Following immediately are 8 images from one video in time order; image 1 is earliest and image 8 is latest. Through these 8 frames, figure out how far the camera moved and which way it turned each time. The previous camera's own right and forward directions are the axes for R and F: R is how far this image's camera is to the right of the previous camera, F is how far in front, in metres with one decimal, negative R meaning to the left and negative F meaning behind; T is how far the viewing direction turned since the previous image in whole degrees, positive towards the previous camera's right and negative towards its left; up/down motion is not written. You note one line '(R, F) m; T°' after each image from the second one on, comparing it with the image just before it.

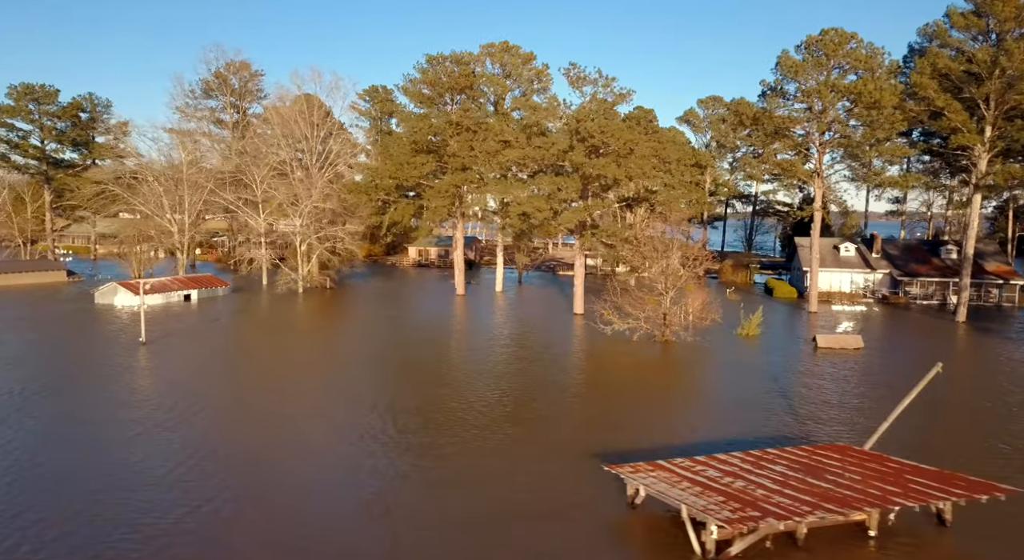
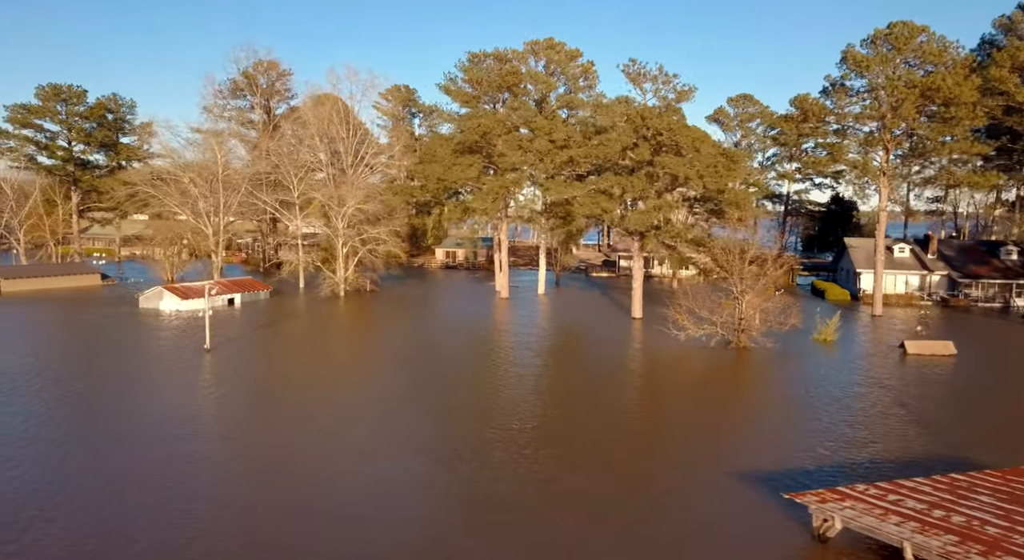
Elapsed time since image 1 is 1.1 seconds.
(-2.1, +1.0) m; -1°
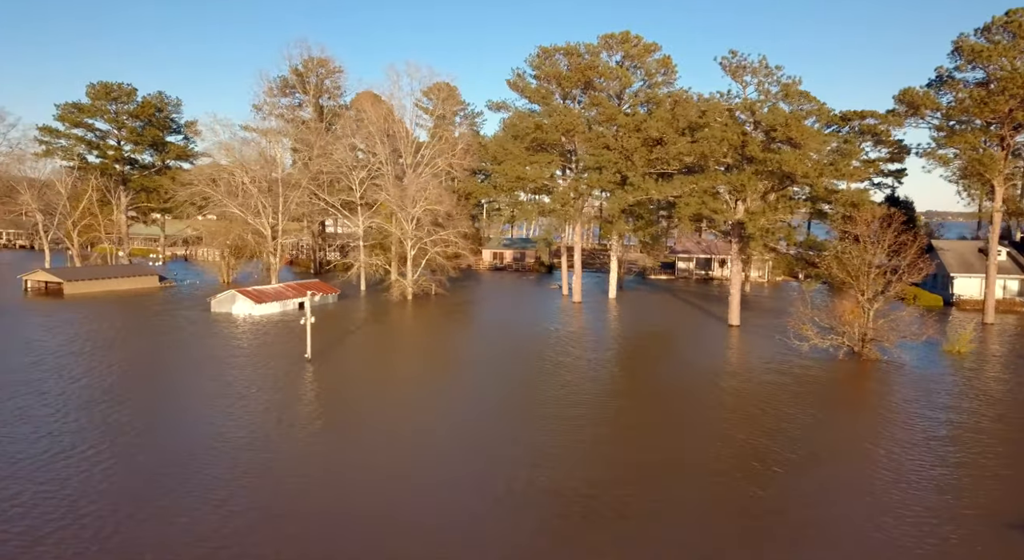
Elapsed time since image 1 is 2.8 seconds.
(-2.8, +1.6) m; -1°
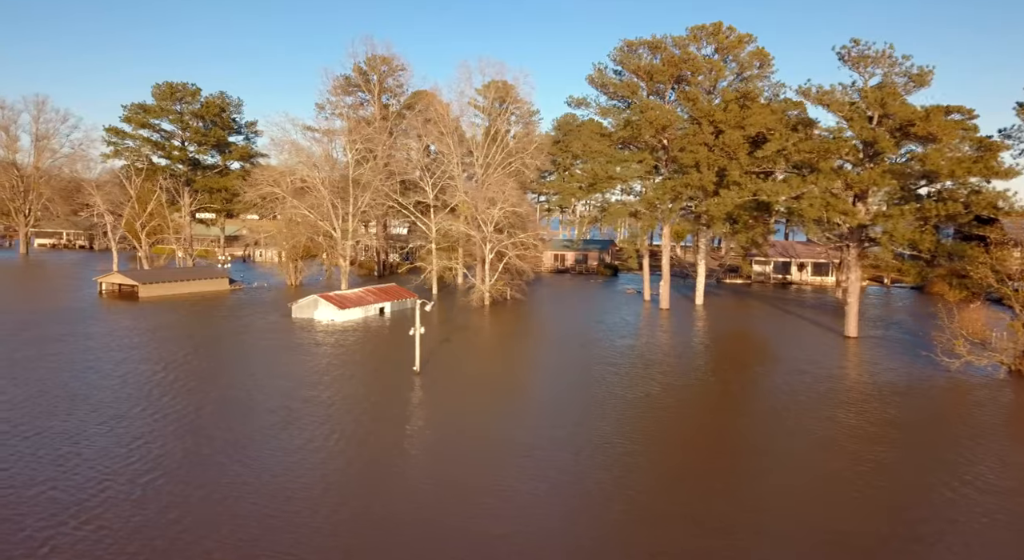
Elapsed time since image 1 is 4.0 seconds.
(-2.3, +1.7) m; -3°
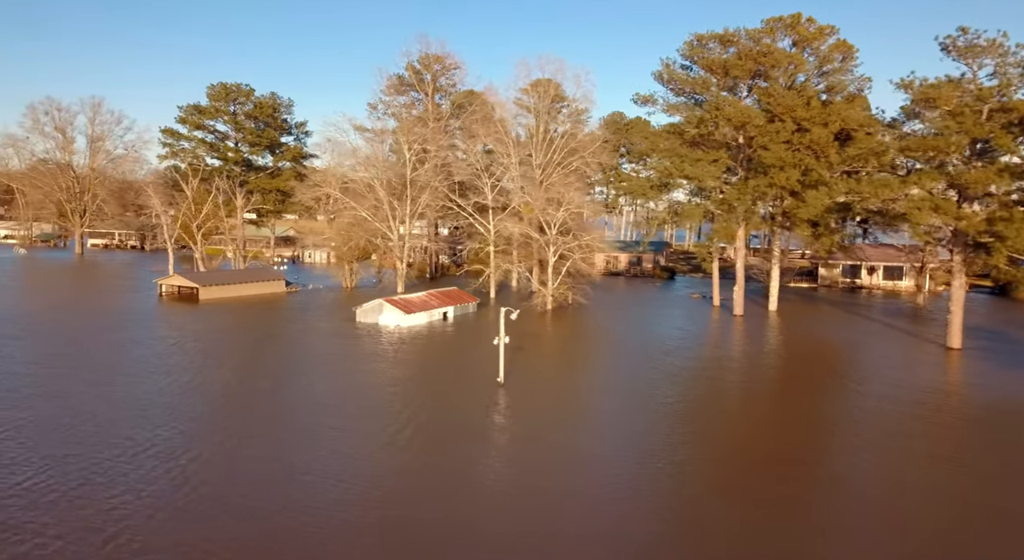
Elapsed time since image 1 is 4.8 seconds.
(-1.4, +1.3) m; -3°
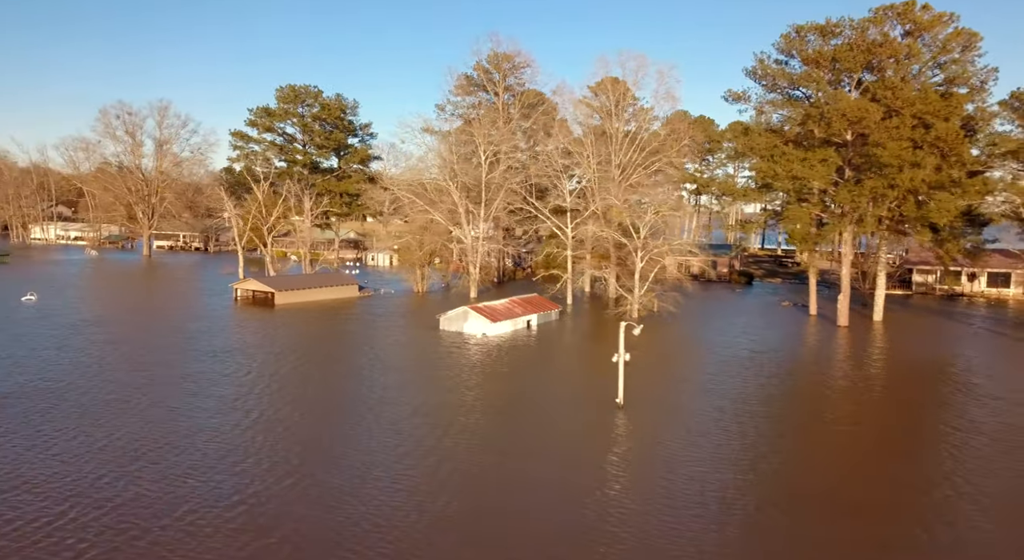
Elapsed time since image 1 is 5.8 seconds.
(-1.7, +1.7) m; -4°
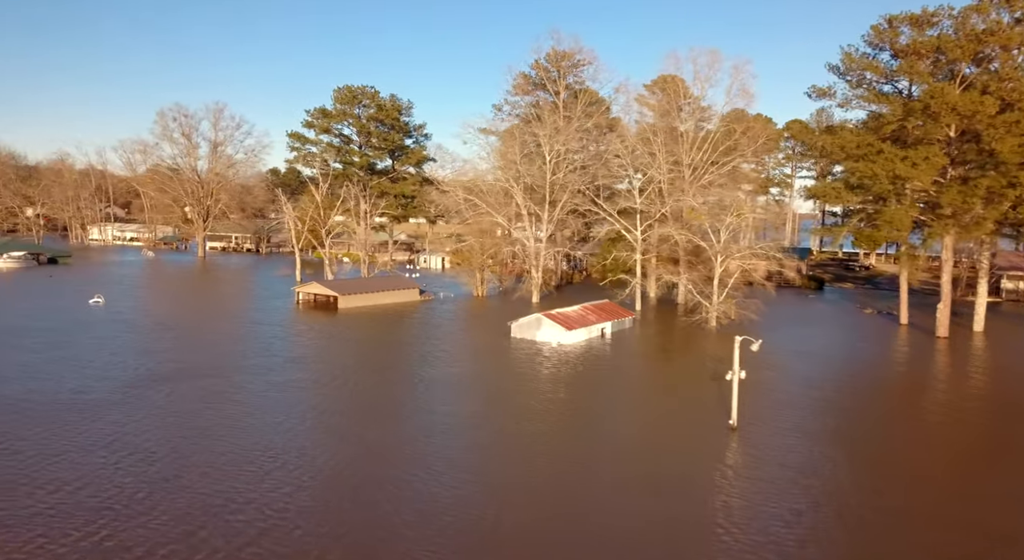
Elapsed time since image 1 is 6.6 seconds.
(-1.3, +1.5) m; -3°
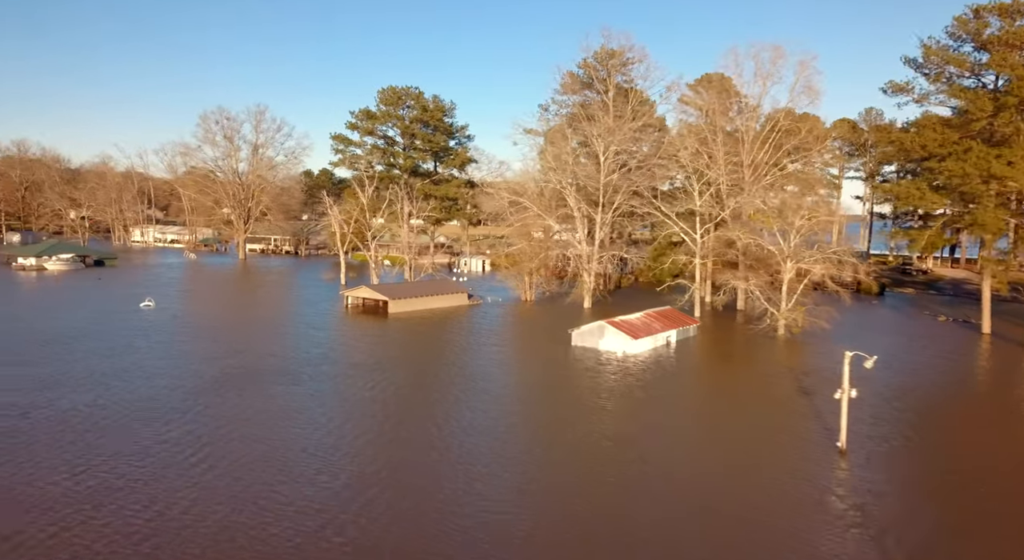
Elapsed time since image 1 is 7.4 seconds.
(-1.1, +1.3) m; -2°
